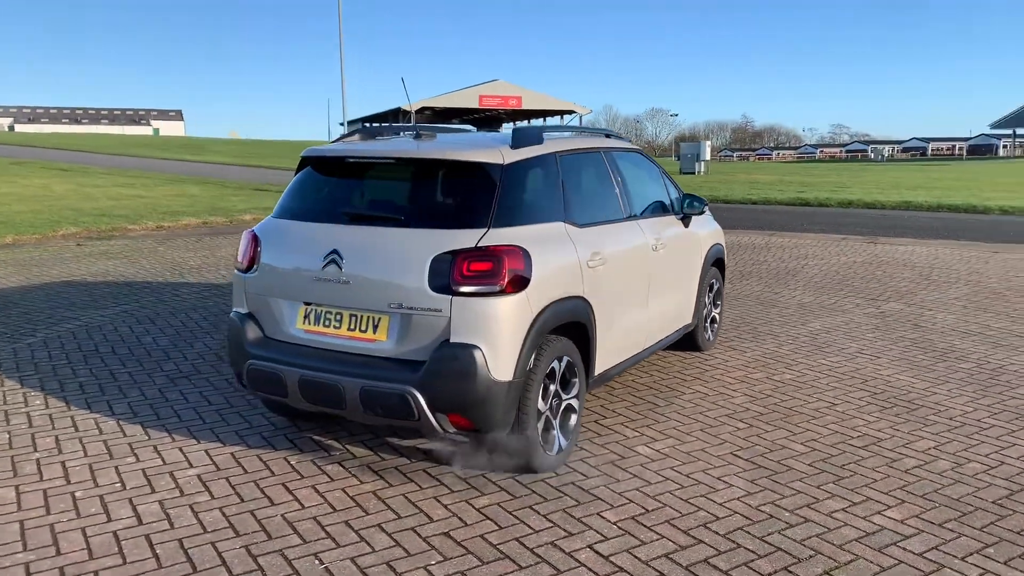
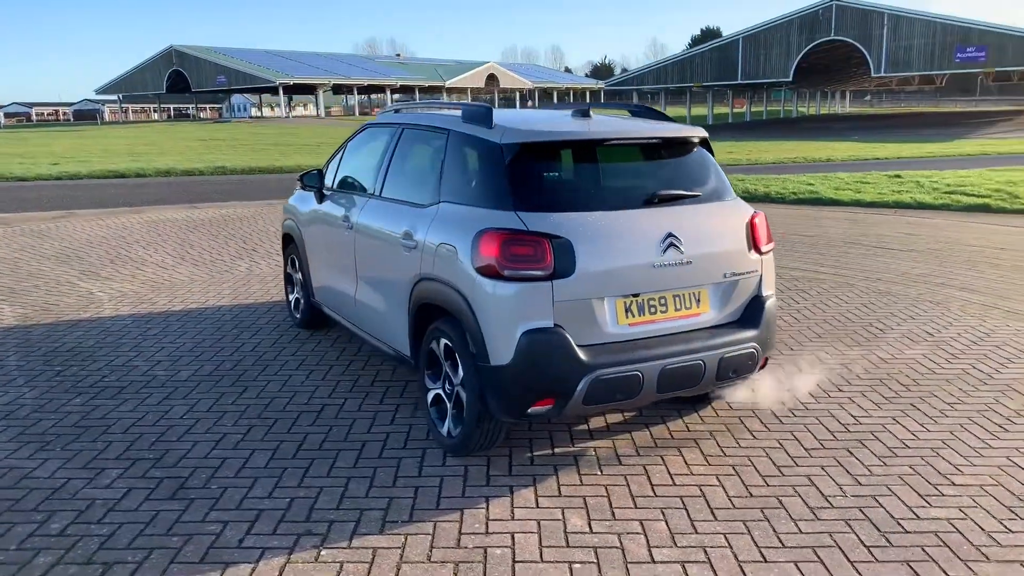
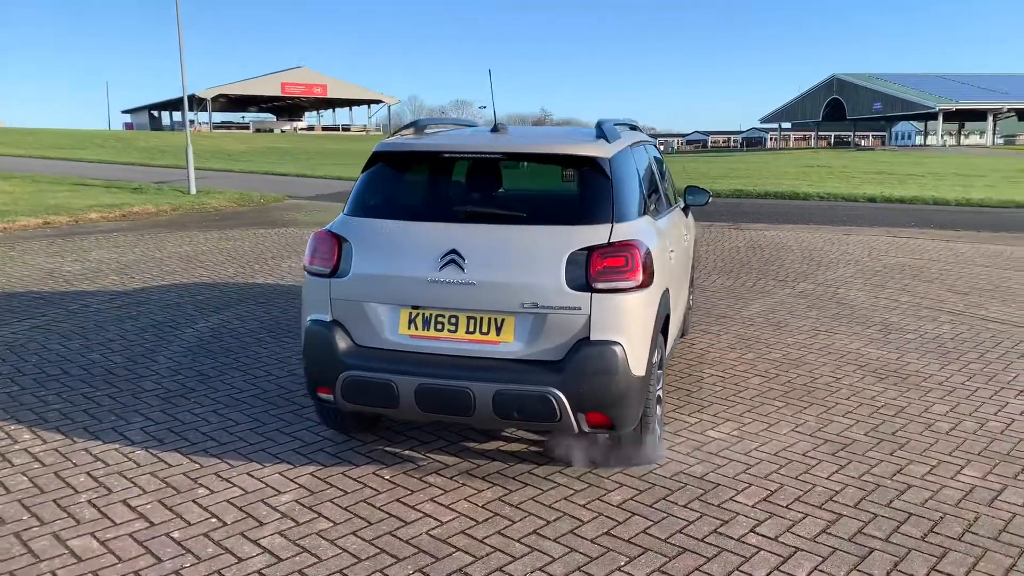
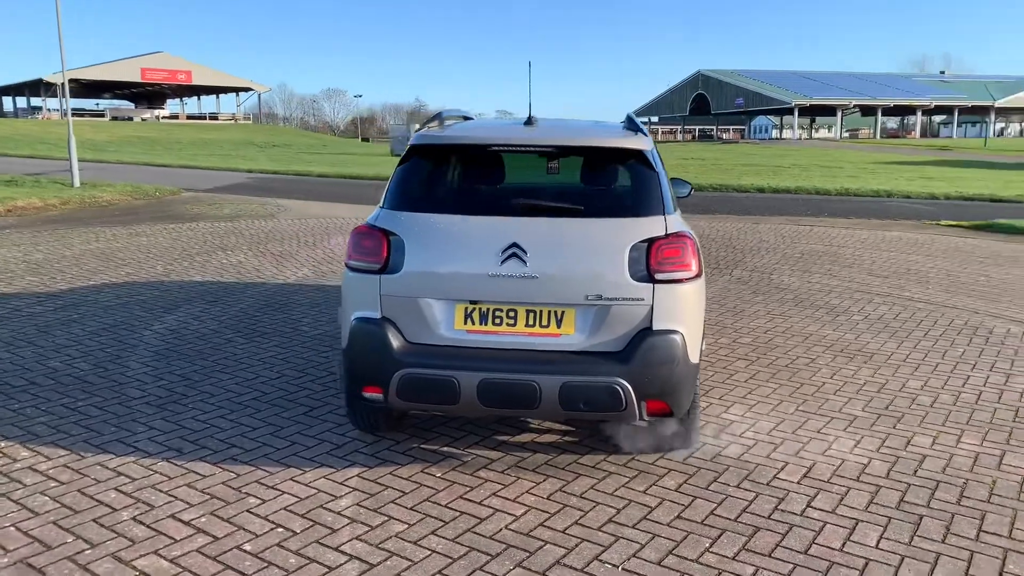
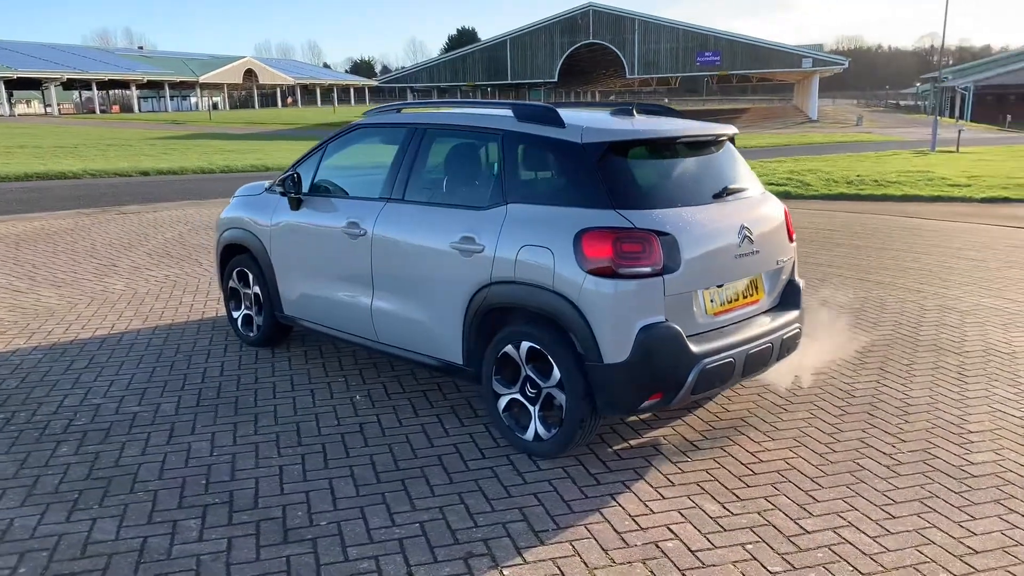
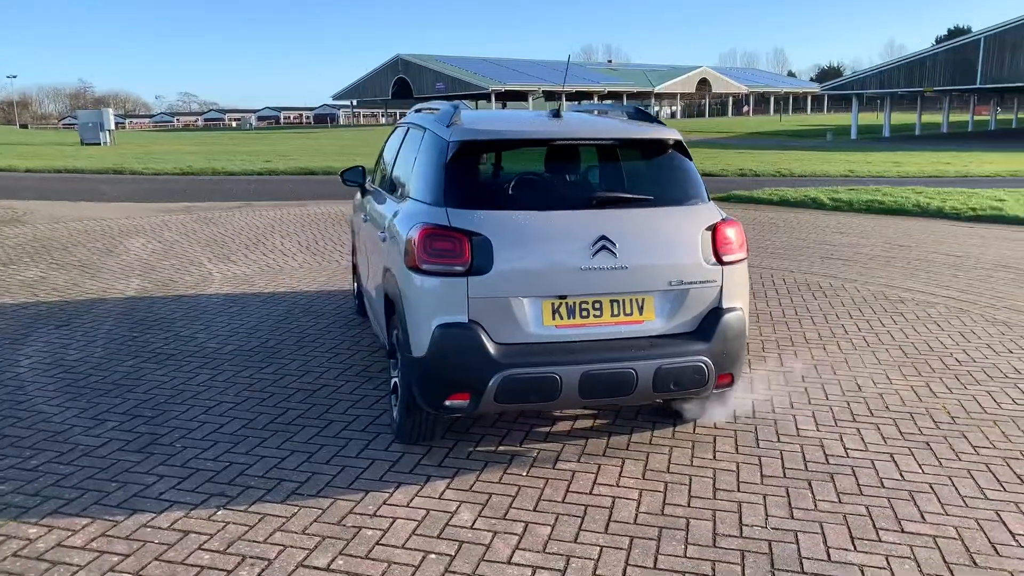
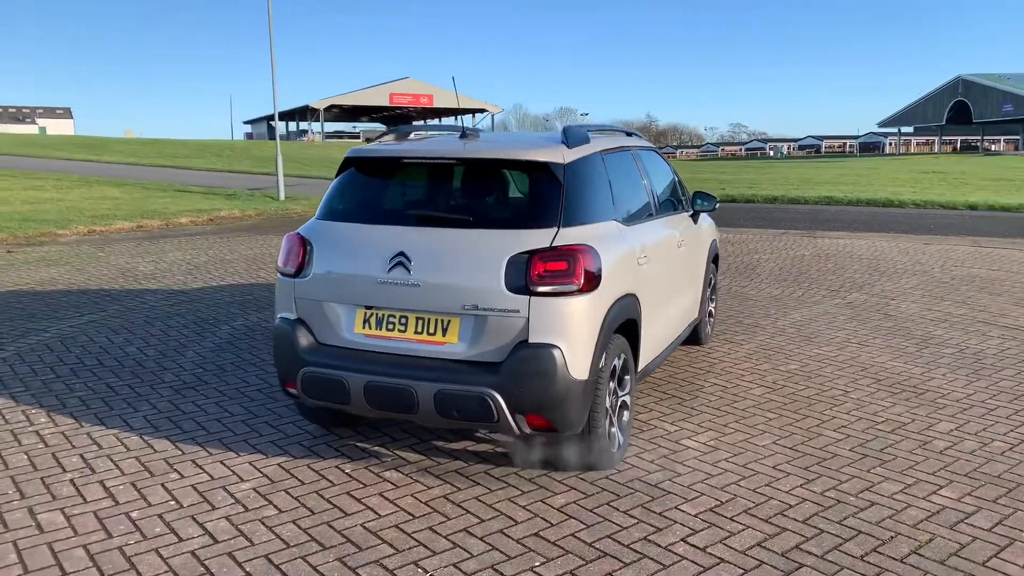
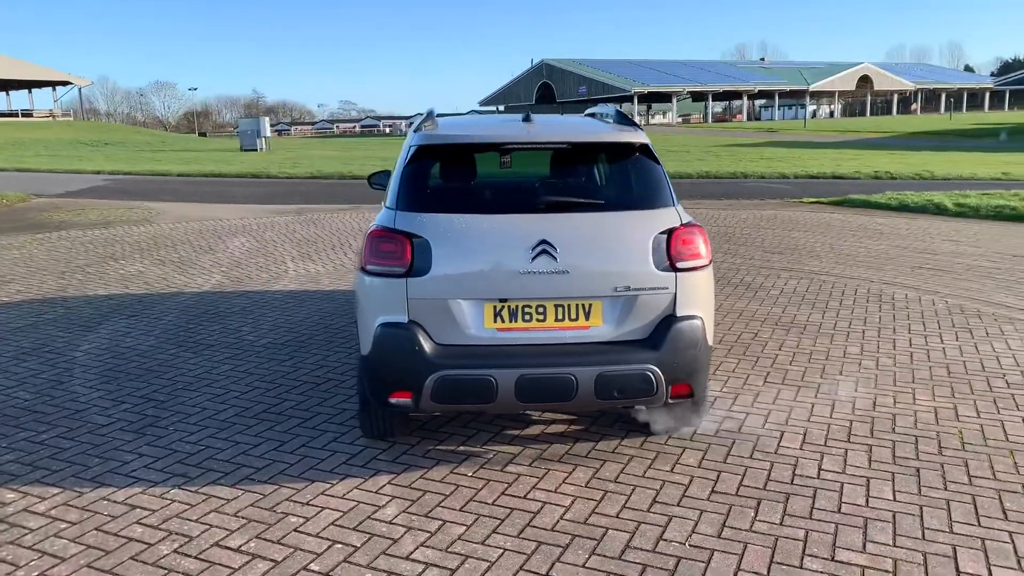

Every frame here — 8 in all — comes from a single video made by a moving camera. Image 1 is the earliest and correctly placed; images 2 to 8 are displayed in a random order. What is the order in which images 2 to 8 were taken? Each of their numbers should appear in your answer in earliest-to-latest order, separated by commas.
7, 3, 4, 8, 6, 2, 5
